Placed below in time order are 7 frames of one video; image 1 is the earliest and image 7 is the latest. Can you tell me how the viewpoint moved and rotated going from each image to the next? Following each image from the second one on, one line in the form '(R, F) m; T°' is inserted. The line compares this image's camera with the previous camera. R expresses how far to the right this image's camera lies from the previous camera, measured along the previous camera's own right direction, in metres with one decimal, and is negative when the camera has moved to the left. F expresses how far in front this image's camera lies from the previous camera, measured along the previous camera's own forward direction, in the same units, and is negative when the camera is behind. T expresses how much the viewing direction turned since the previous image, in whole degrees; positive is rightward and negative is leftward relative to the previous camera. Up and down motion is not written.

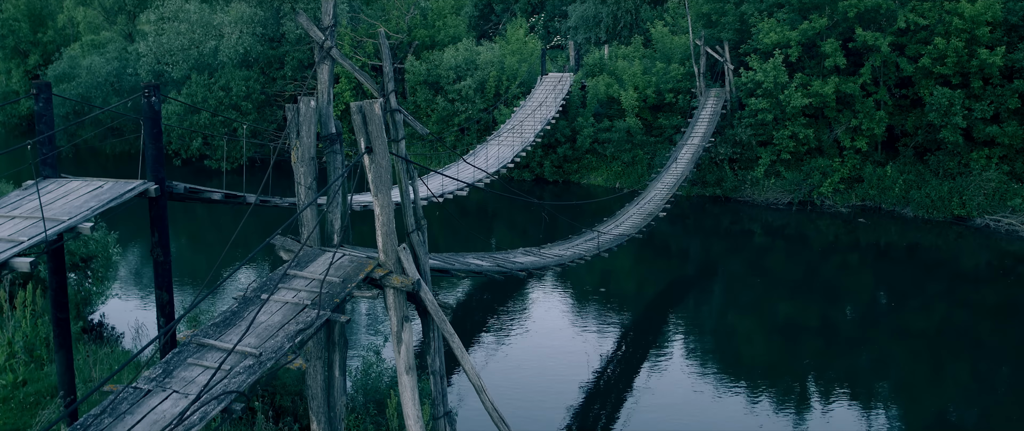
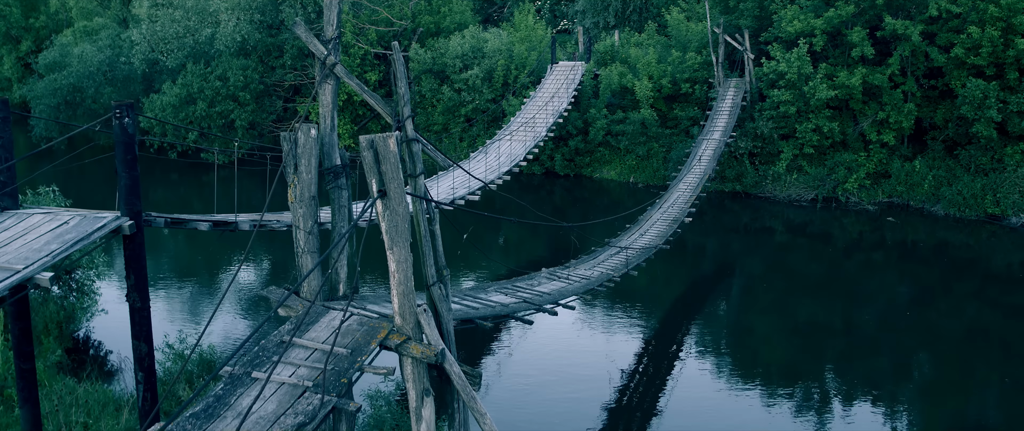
(-0.3, +1.1) m; 0°
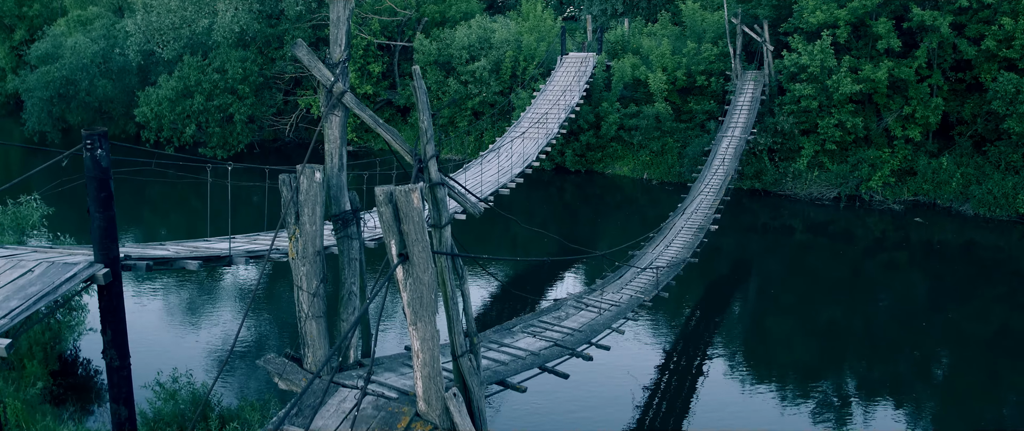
(-0.2, +0.9) m; 0°
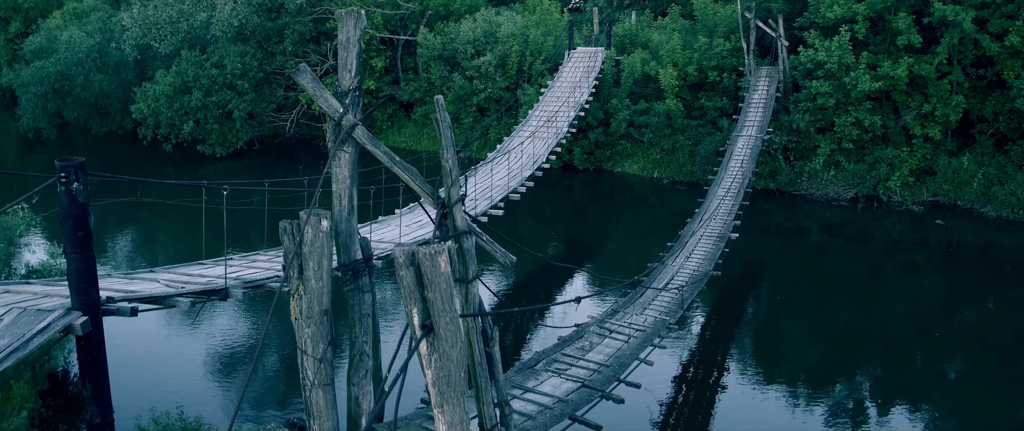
(-0.2, +0.6) m; 0°
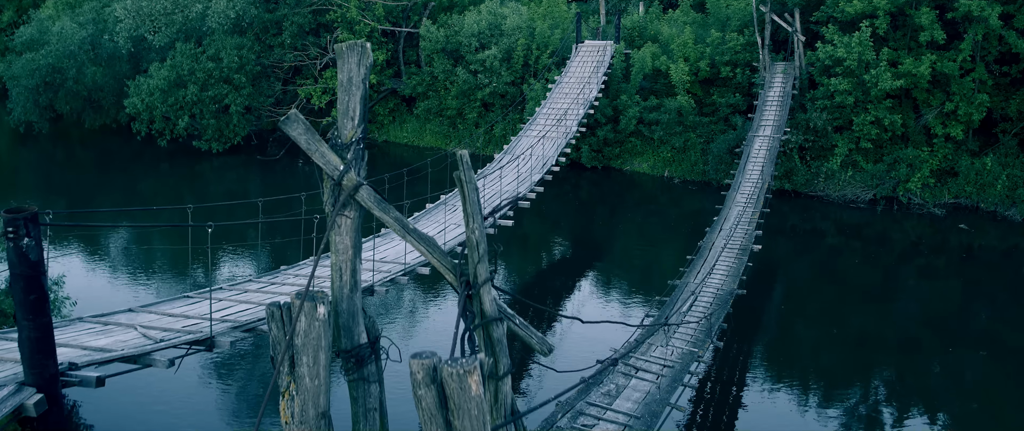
(-0.2, +0.7) m; 0°
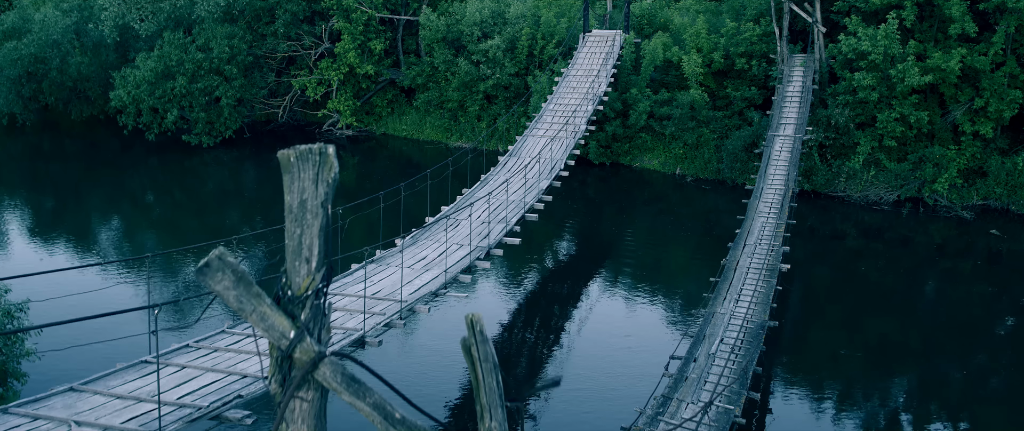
(-0.1, +1.1) m; 0°
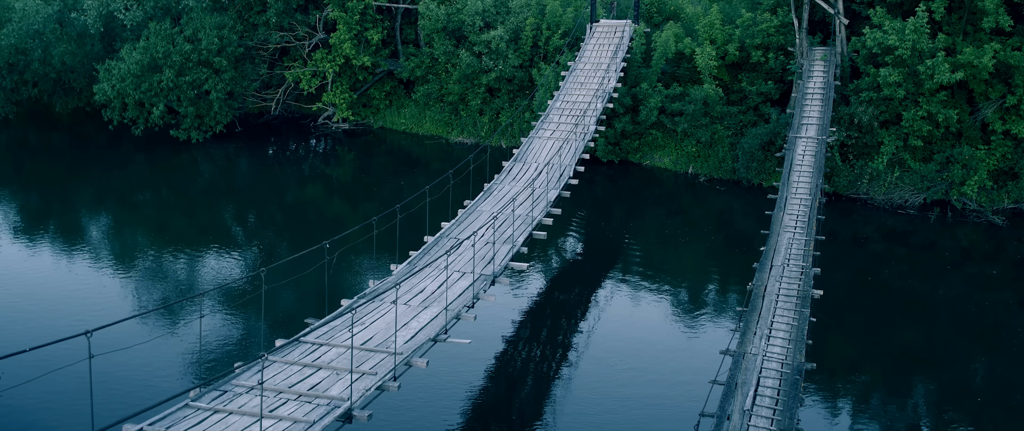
(-0.1, +1.0) m; 0°
